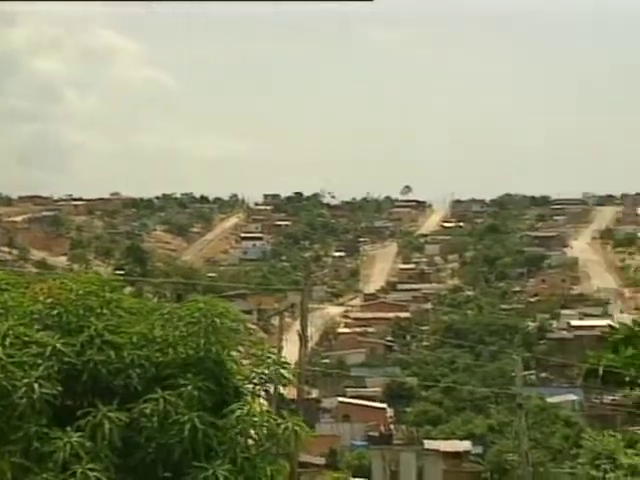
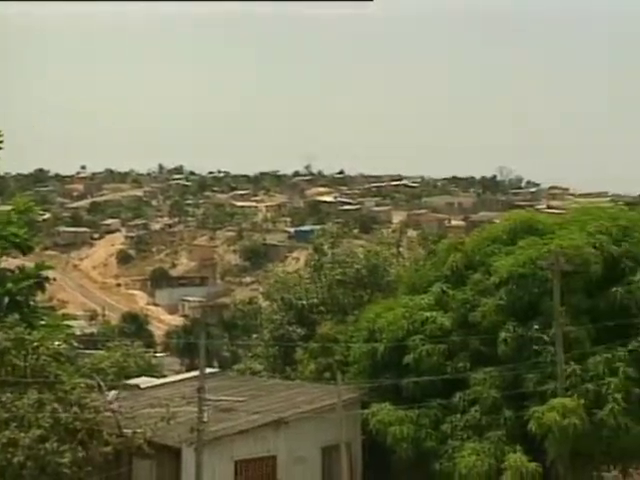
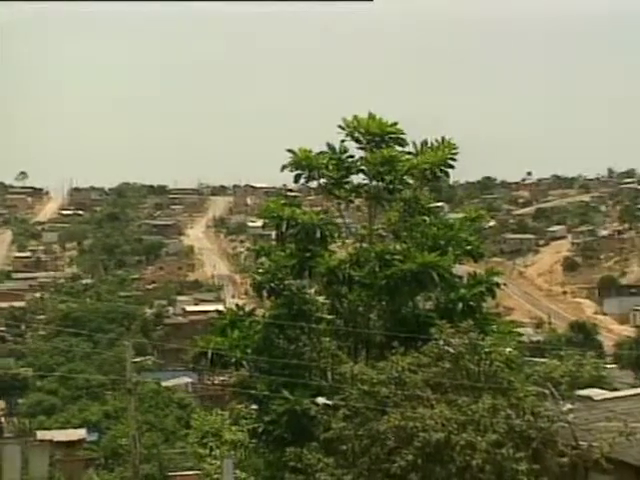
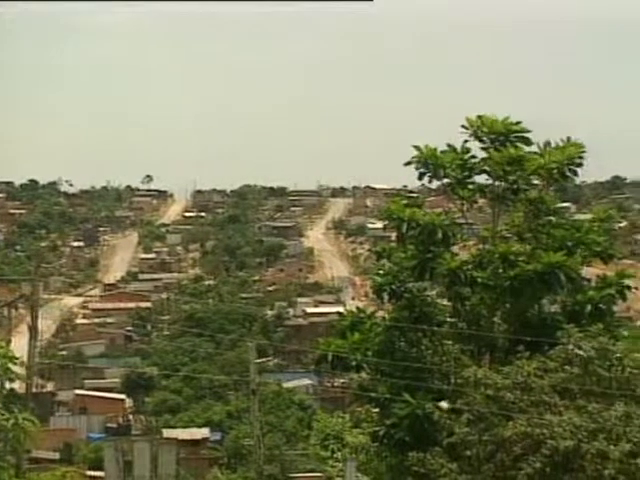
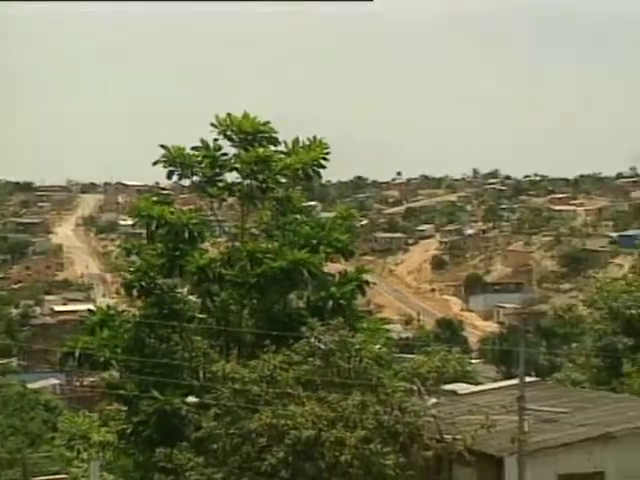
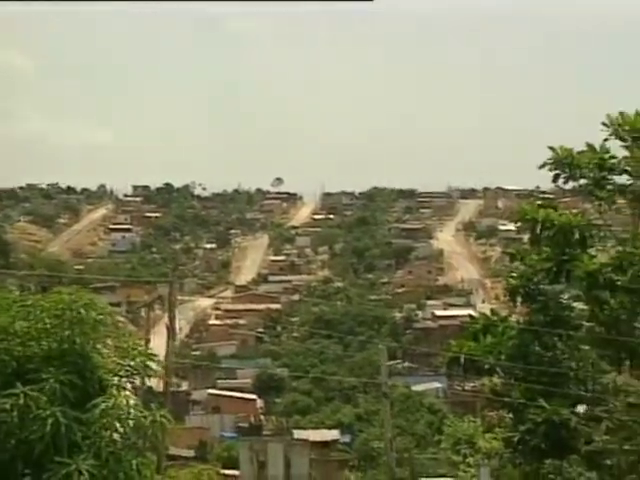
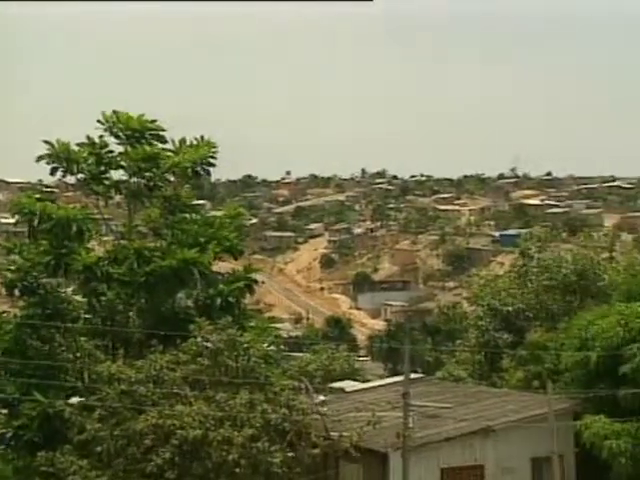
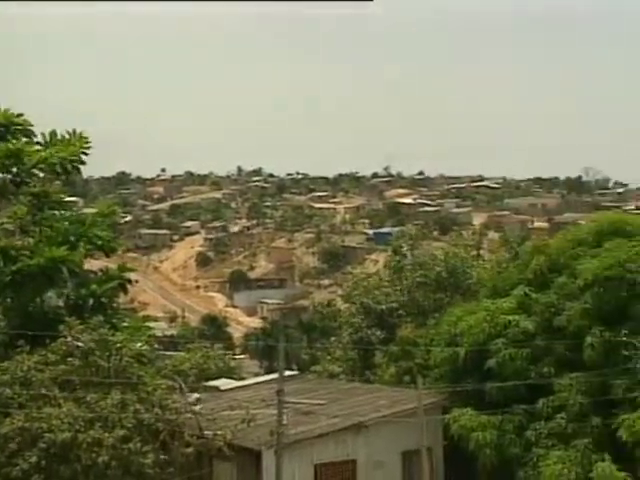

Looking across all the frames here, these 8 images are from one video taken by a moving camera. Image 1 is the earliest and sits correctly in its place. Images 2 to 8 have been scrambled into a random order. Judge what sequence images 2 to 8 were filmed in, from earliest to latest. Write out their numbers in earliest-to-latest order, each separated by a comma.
6, 4, 3, 5, 7, 8, 2
